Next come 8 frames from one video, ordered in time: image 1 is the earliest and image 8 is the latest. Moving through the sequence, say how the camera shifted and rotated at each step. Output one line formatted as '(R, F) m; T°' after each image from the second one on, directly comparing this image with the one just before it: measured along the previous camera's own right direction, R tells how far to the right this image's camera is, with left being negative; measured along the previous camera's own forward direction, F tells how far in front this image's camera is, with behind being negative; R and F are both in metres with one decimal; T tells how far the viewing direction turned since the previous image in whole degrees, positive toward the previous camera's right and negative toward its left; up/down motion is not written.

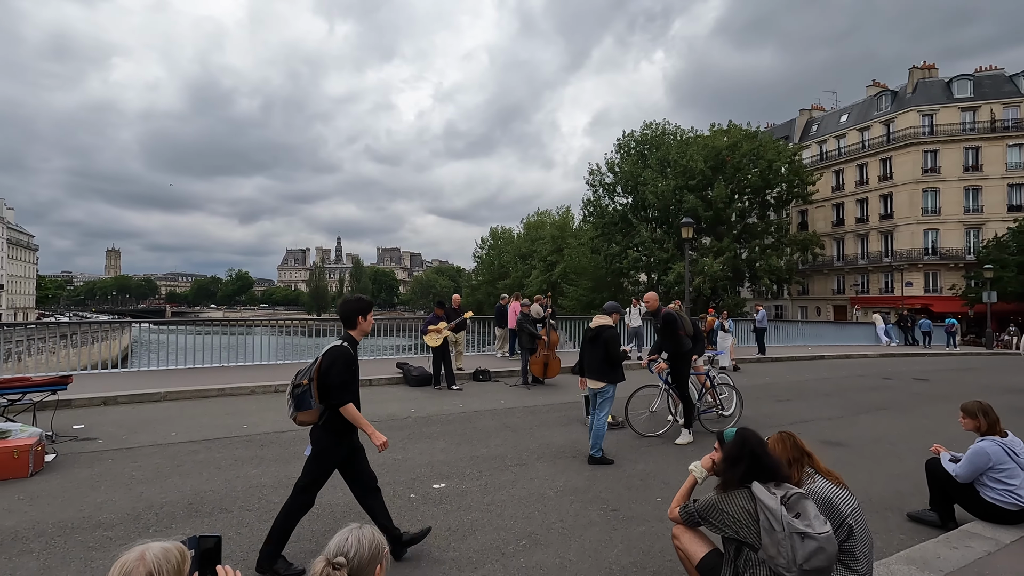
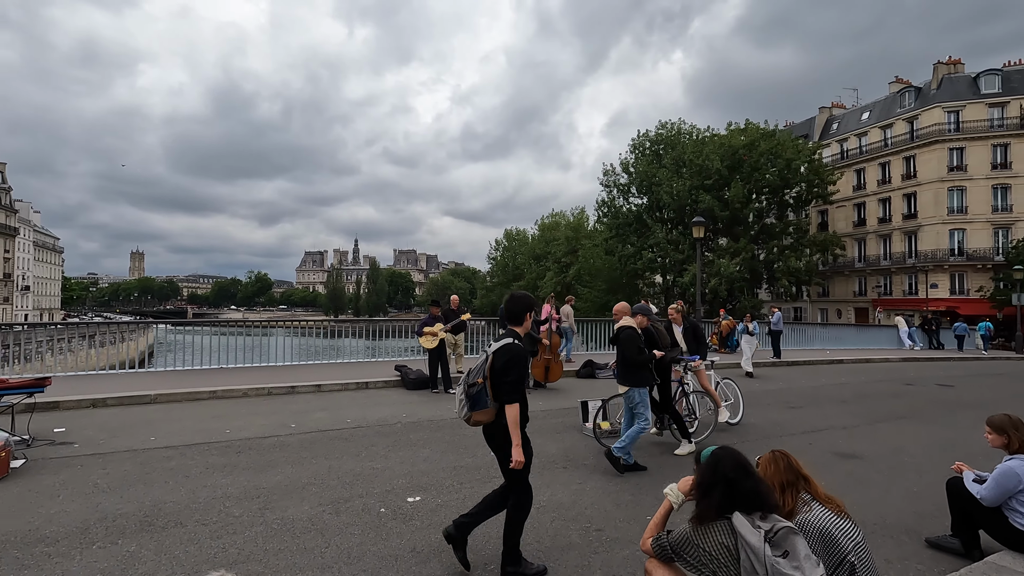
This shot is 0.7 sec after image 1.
(+0.3, +0.4) m; -2°
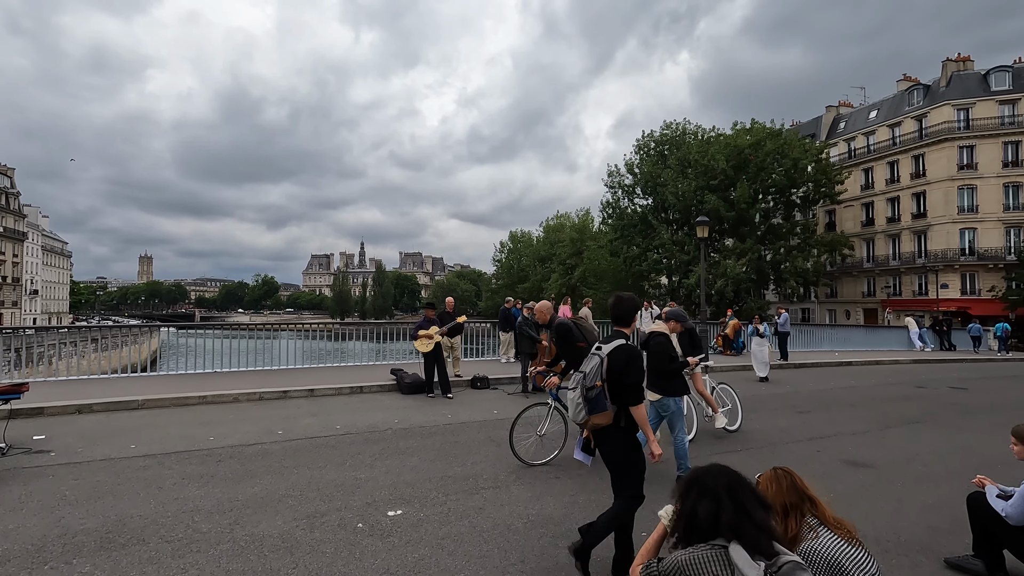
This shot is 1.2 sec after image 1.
(+0.2, +0.3) m; -1°
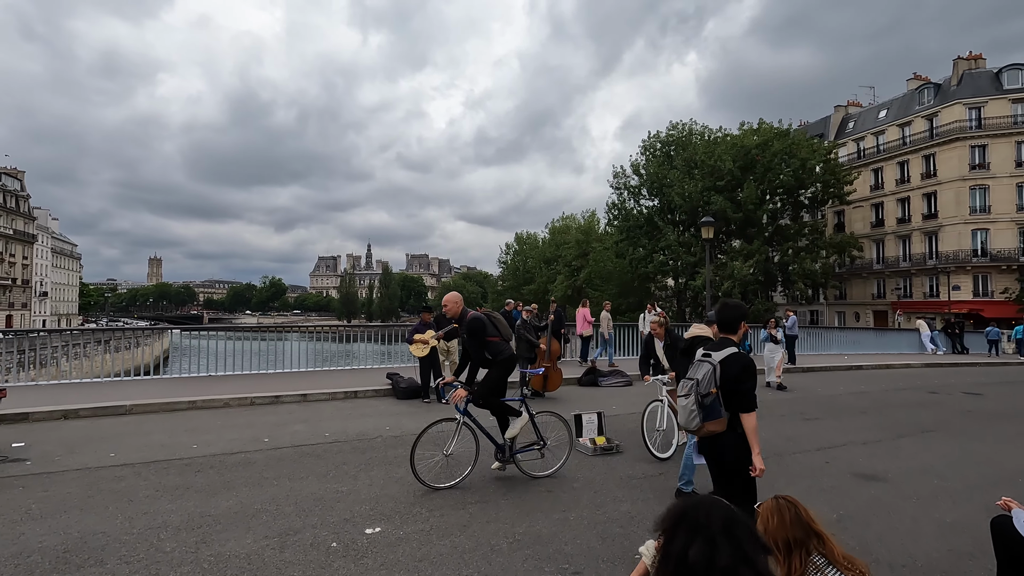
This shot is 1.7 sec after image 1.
(+0.2, +0.3) m; -1°
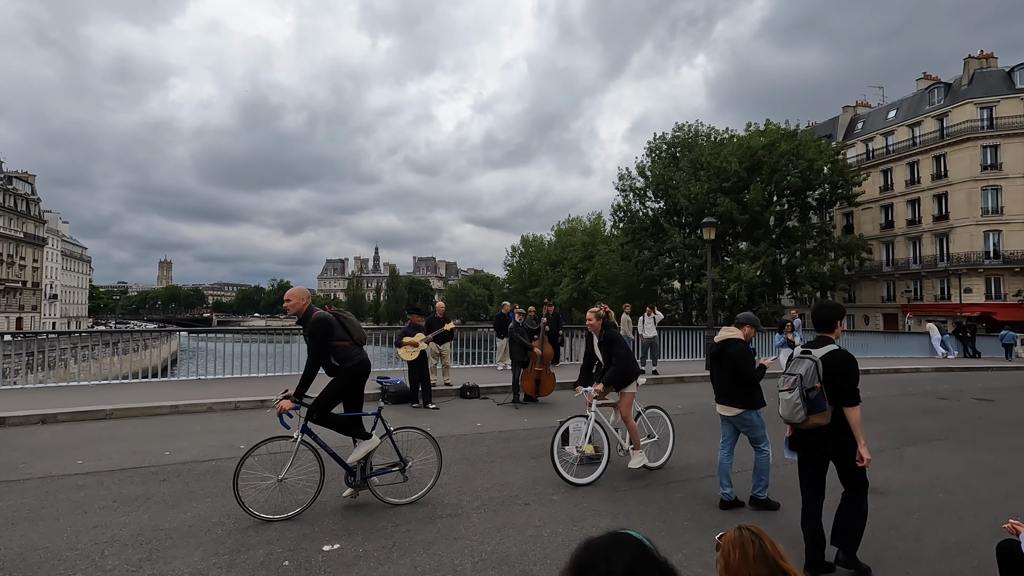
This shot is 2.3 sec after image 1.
(+0.3, +0.3) m; -1°
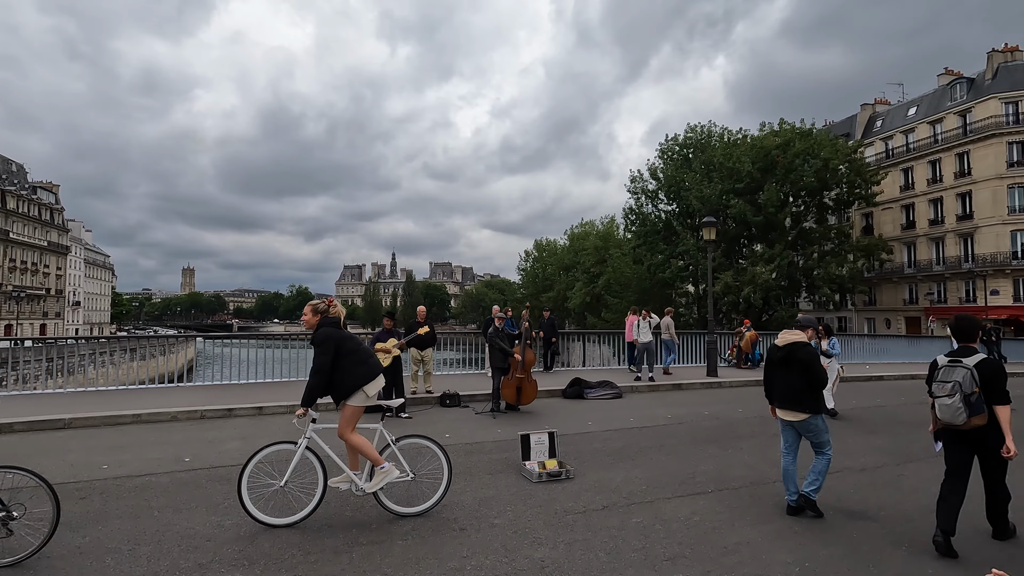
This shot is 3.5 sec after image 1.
(+0.7, +0.5) m; -2°
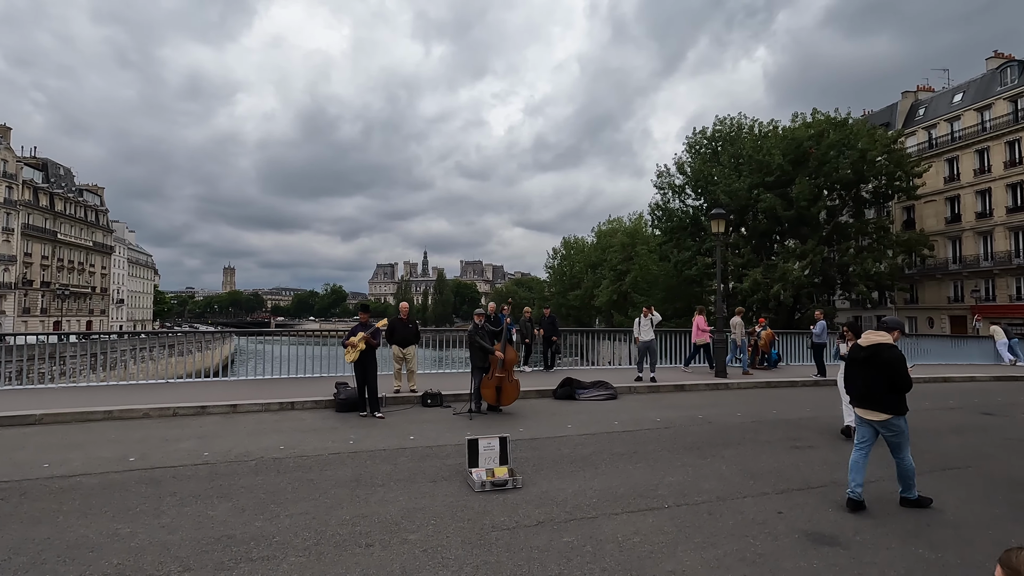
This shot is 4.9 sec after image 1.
(+0.9, +0.5) m; -3°
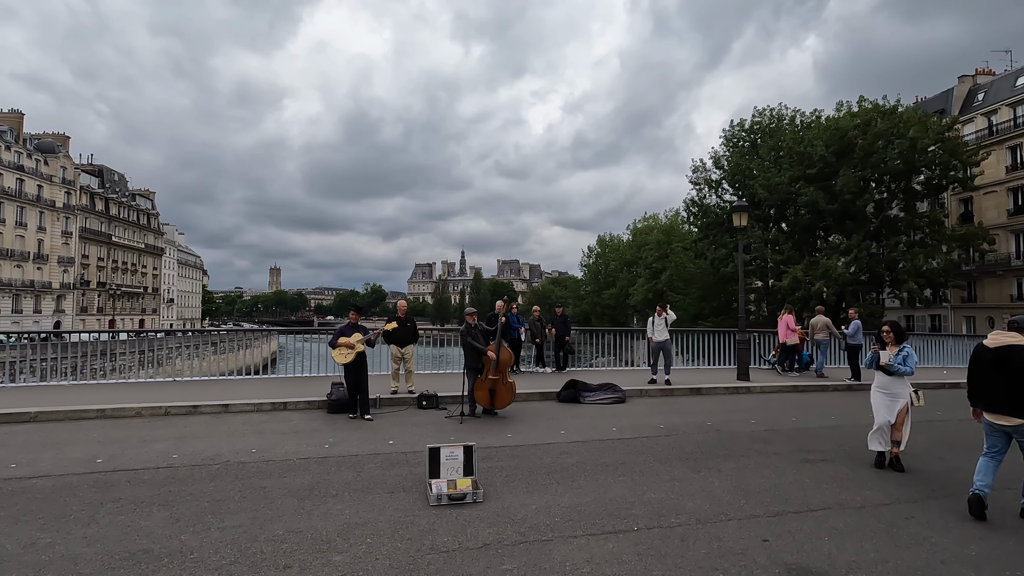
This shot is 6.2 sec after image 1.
(+0.7, +0.5) m; -4°
